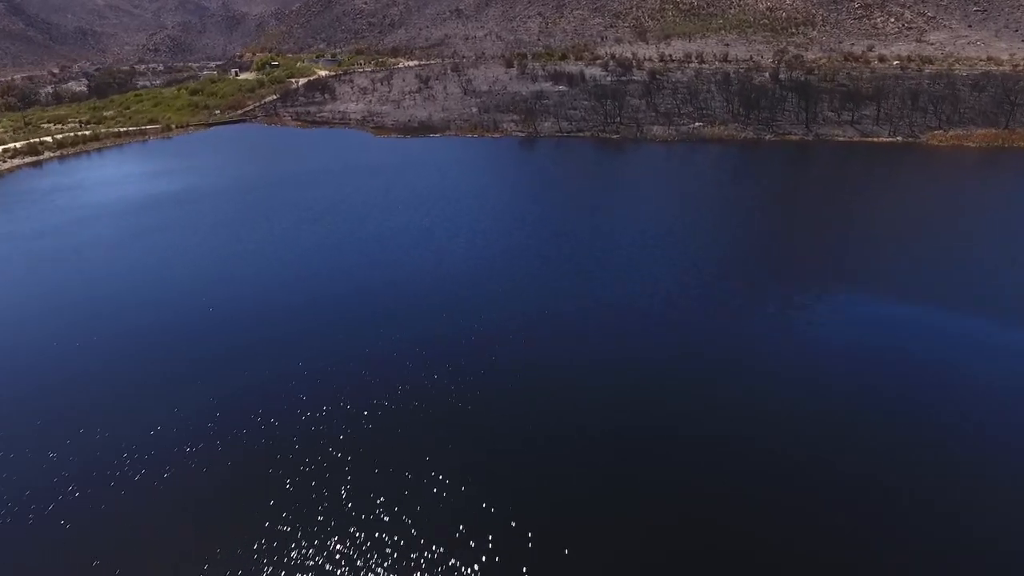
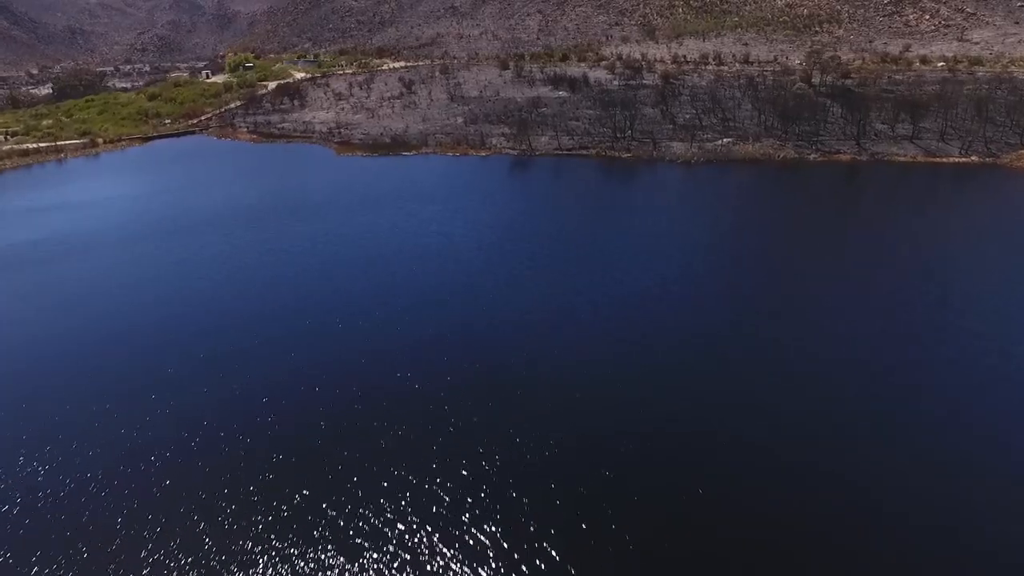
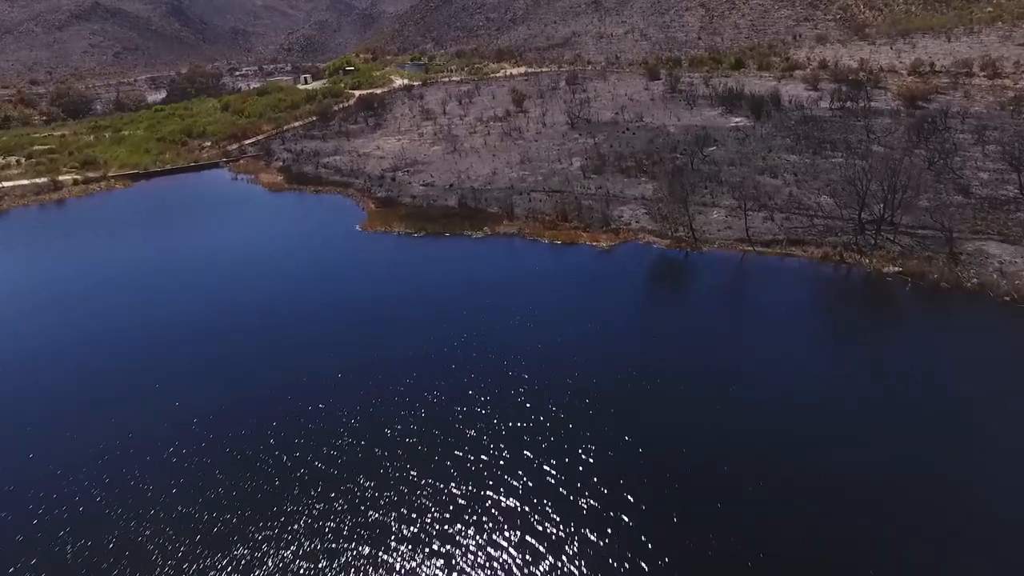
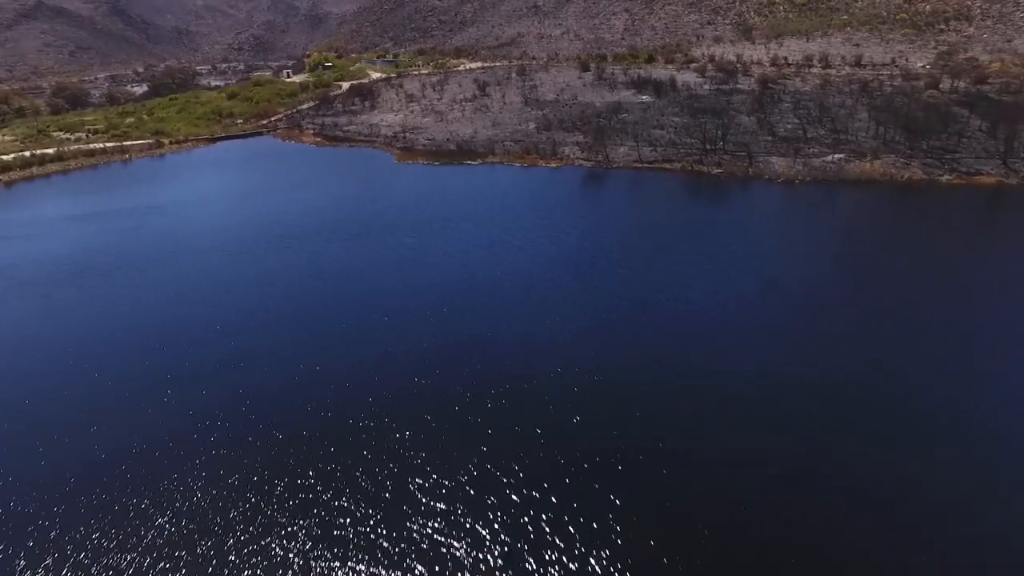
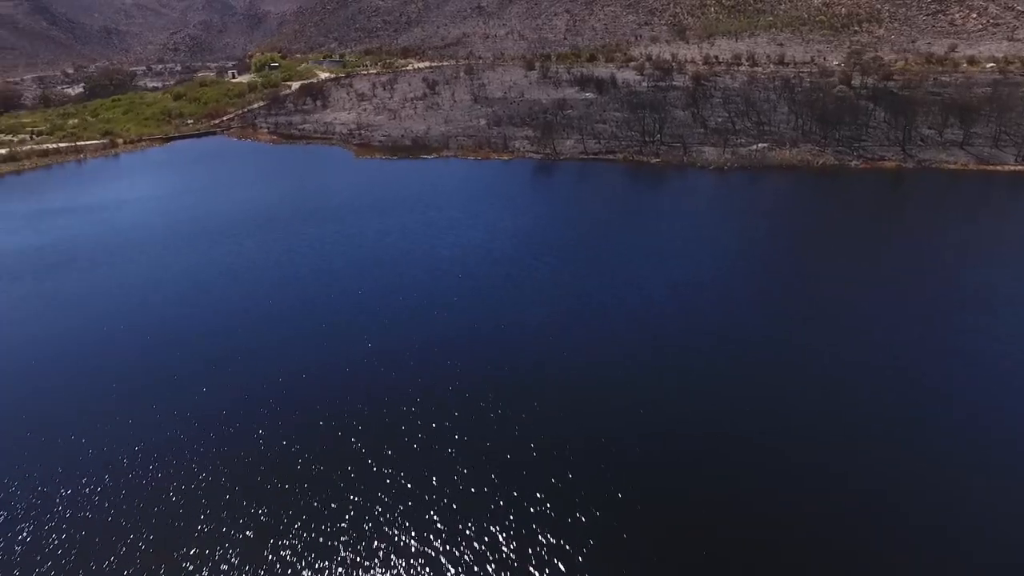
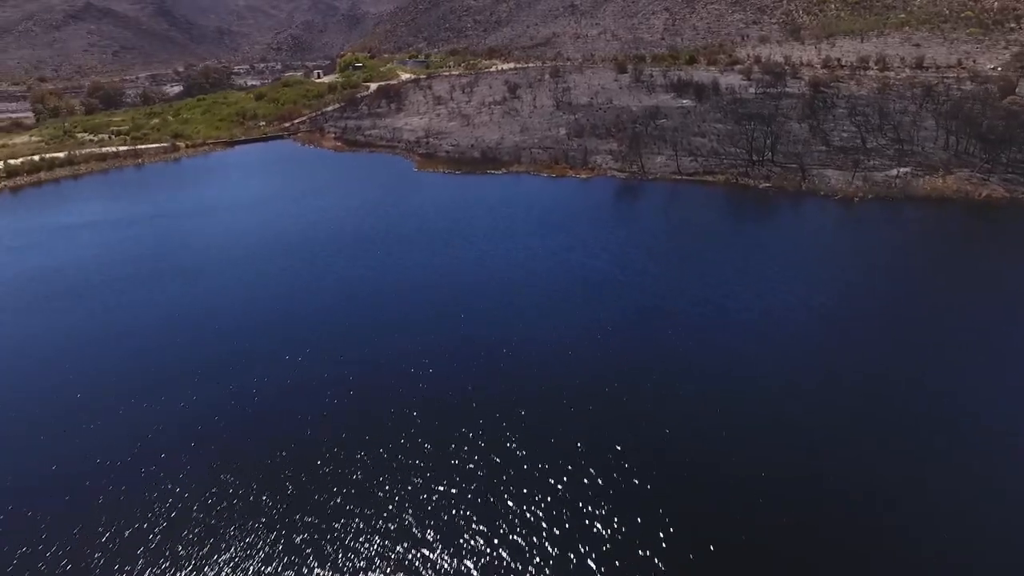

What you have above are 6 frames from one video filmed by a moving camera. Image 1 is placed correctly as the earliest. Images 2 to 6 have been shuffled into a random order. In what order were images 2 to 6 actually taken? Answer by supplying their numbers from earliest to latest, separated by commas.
2, 5, 4, 6, 3
